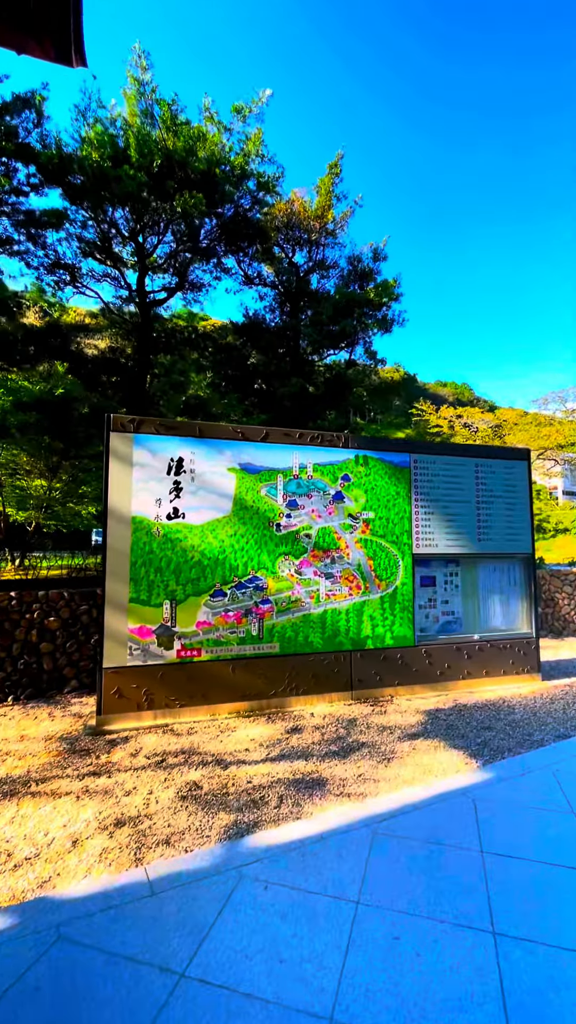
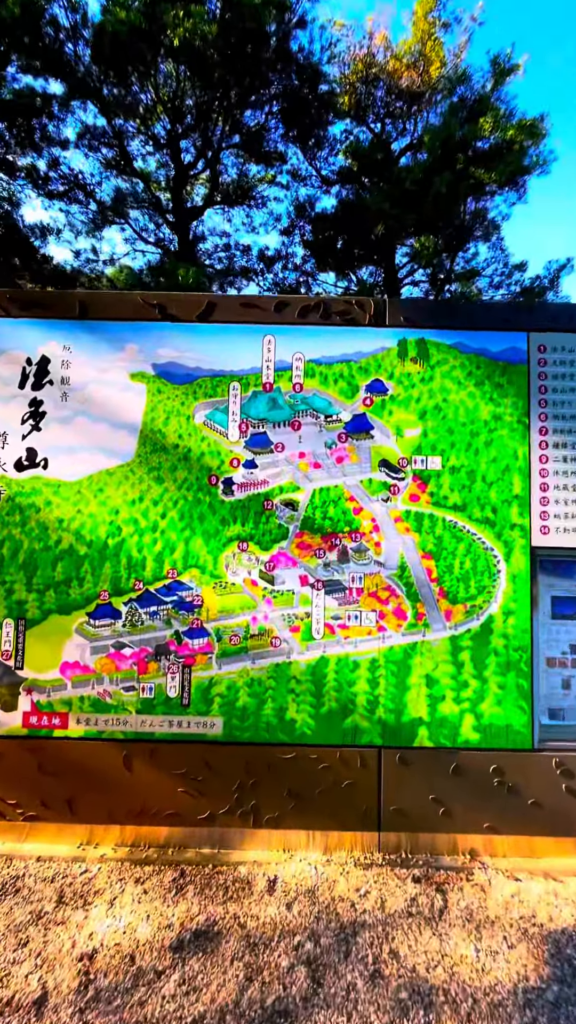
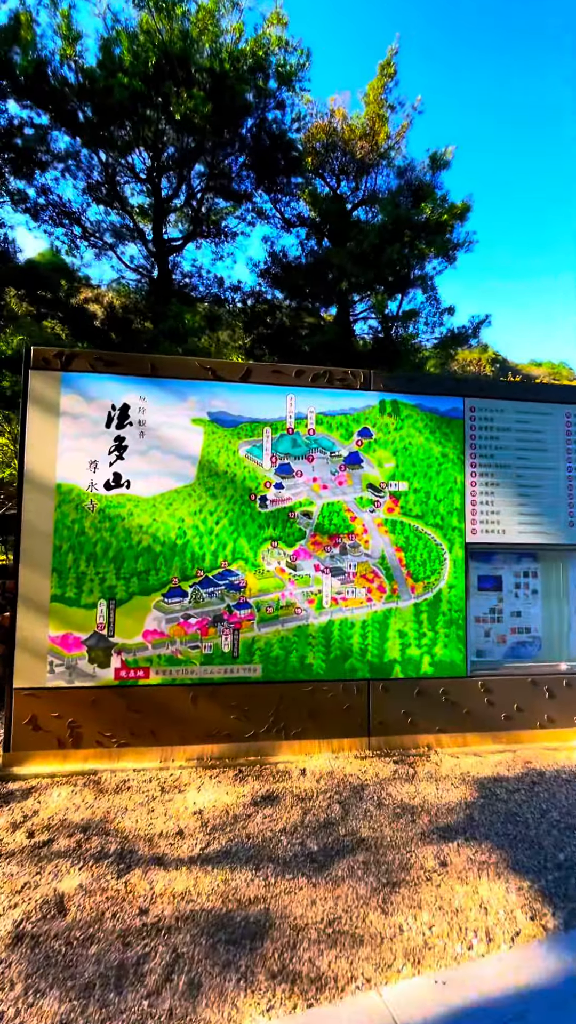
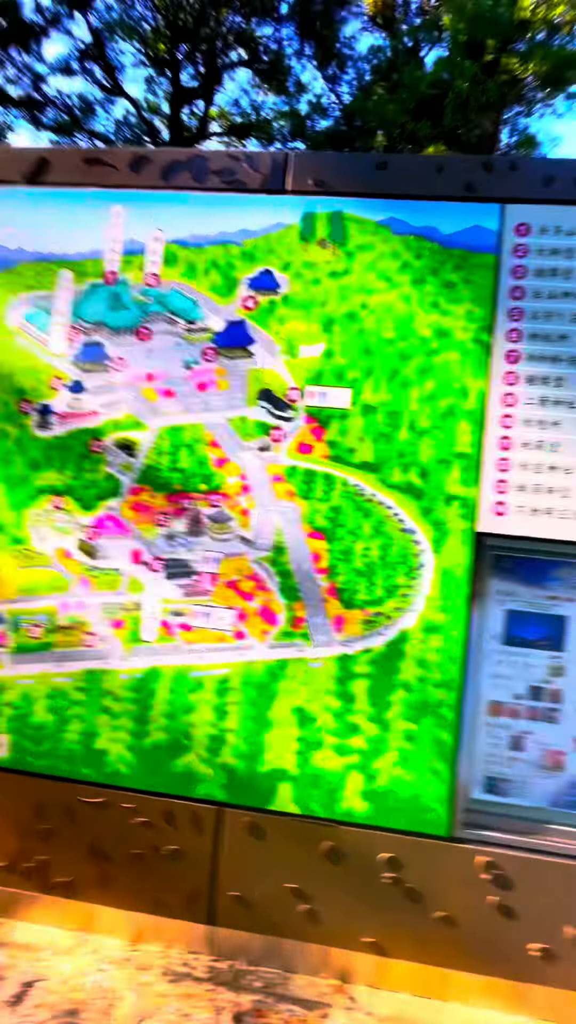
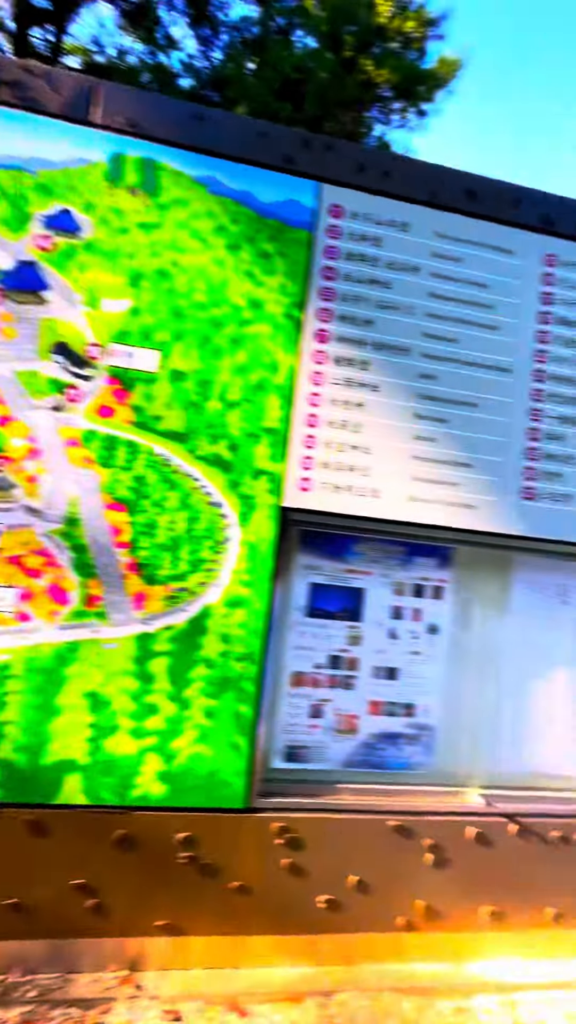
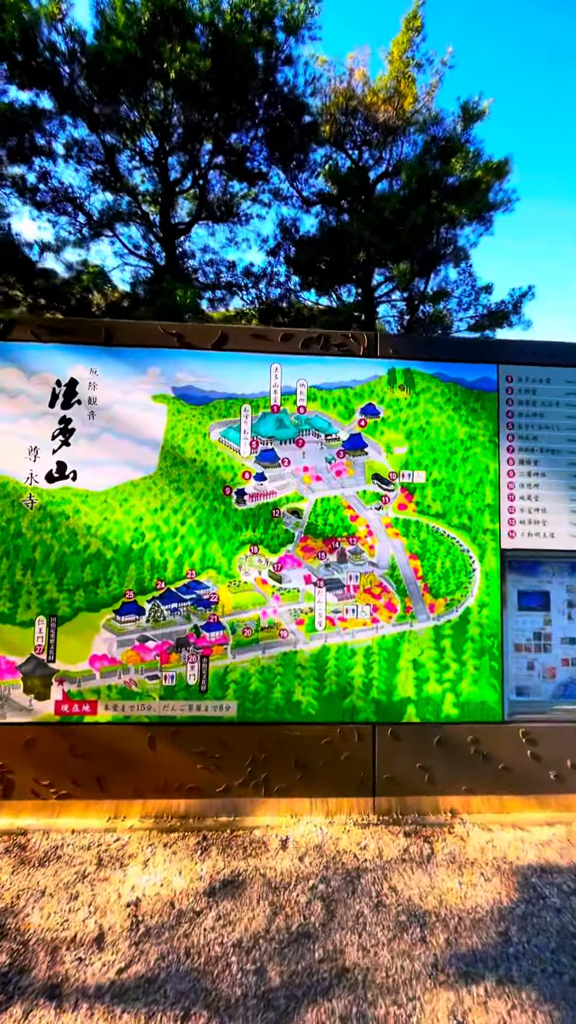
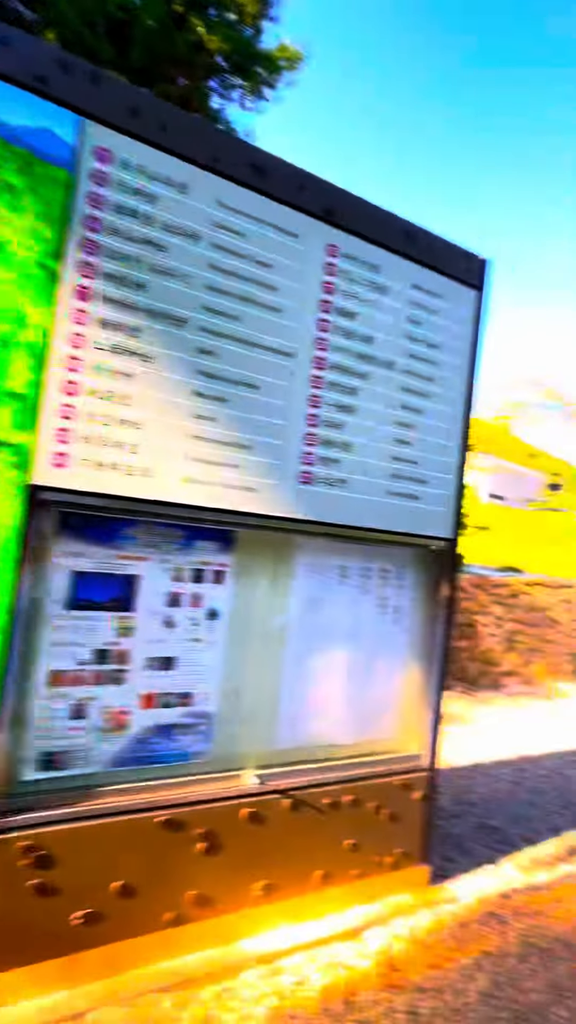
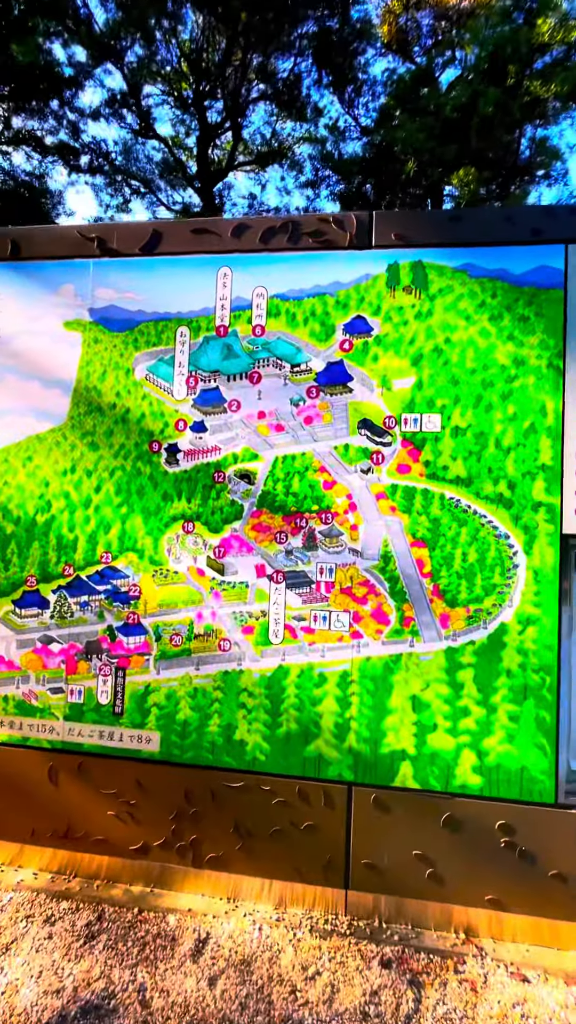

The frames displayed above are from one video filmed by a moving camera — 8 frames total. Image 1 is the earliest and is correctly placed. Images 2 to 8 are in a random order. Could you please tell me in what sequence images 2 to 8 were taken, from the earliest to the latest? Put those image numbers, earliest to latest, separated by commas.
3, 6, 2, 8, 4, 5, 7
